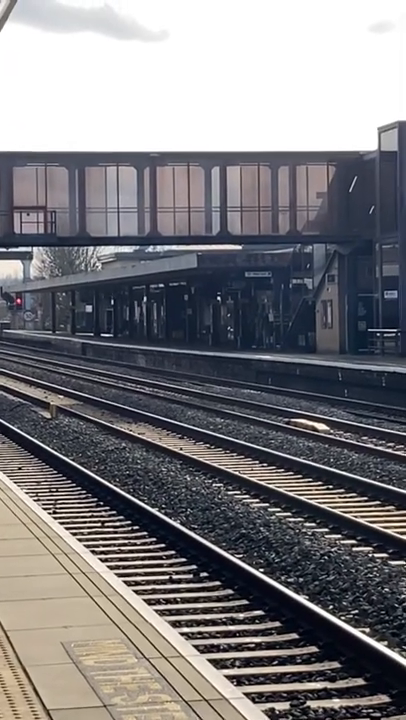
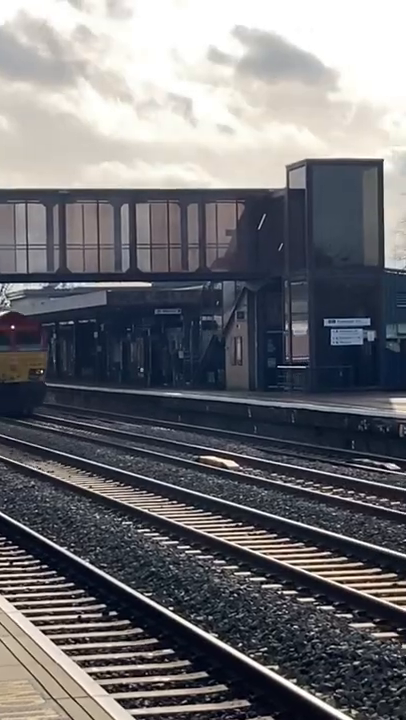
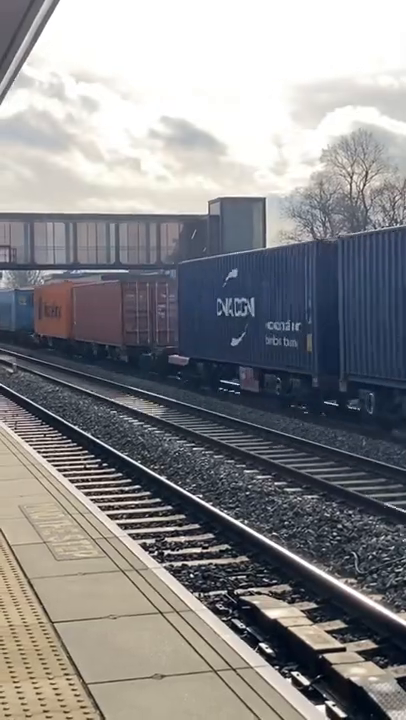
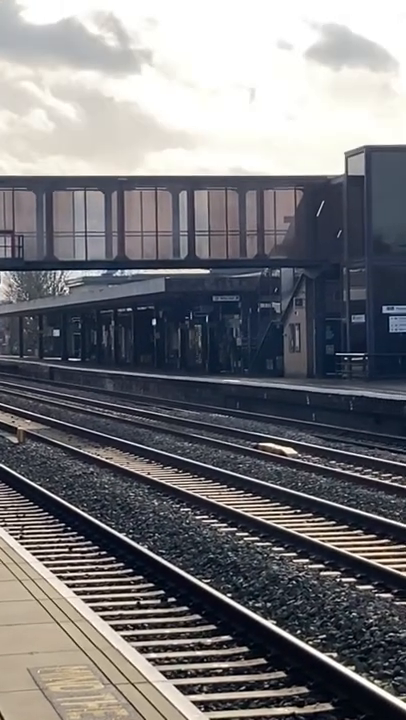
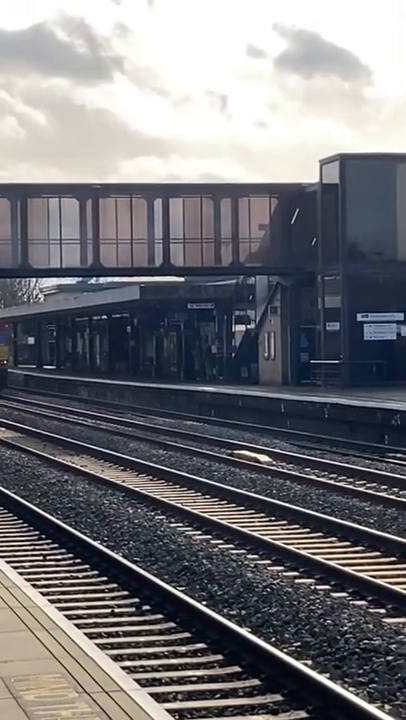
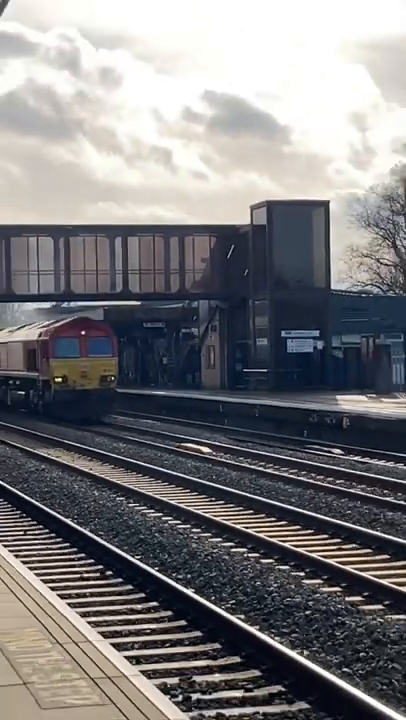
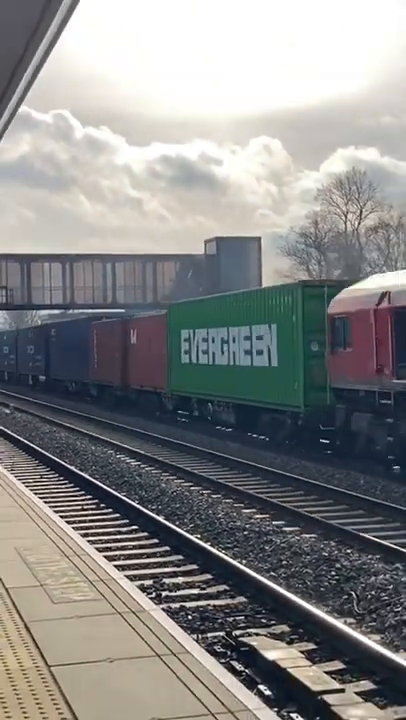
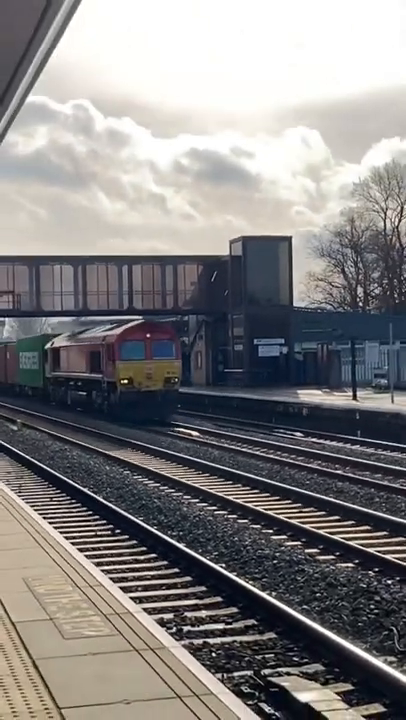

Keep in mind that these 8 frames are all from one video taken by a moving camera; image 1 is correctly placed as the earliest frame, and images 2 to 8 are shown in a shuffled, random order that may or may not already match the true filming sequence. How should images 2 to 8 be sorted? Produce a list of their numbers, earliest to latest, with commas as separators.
4, 5, 2, 6, 8, 7, 3
